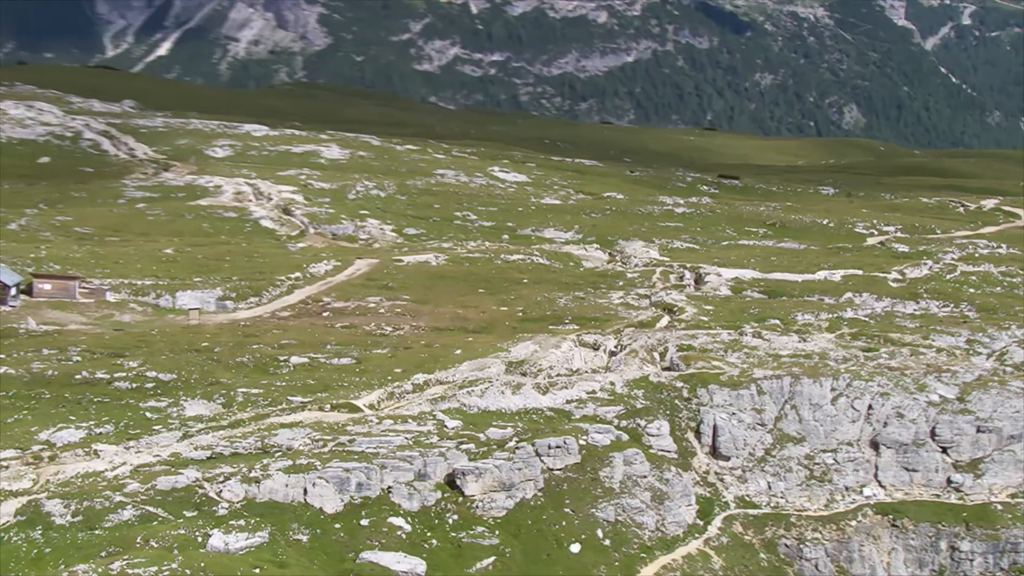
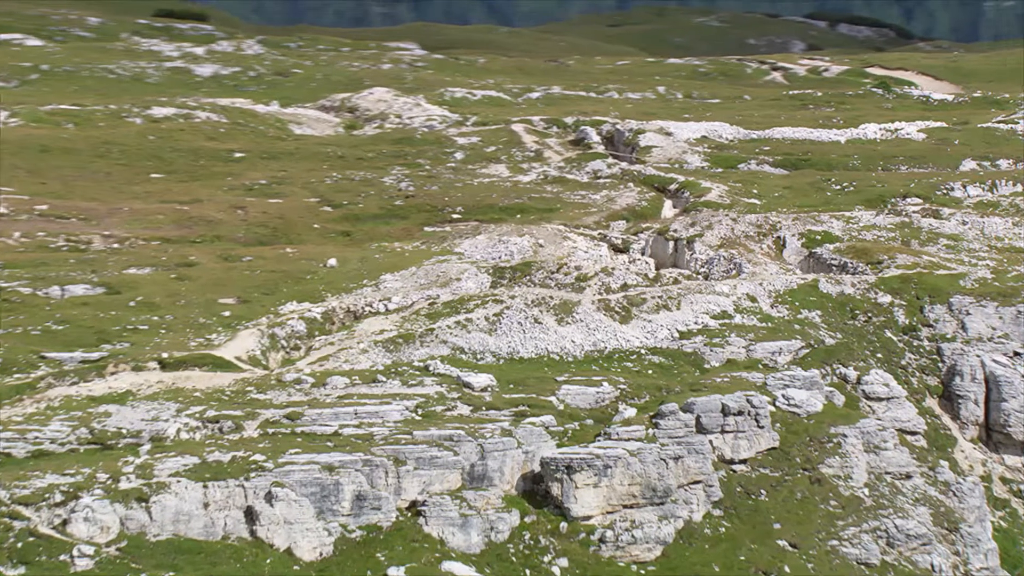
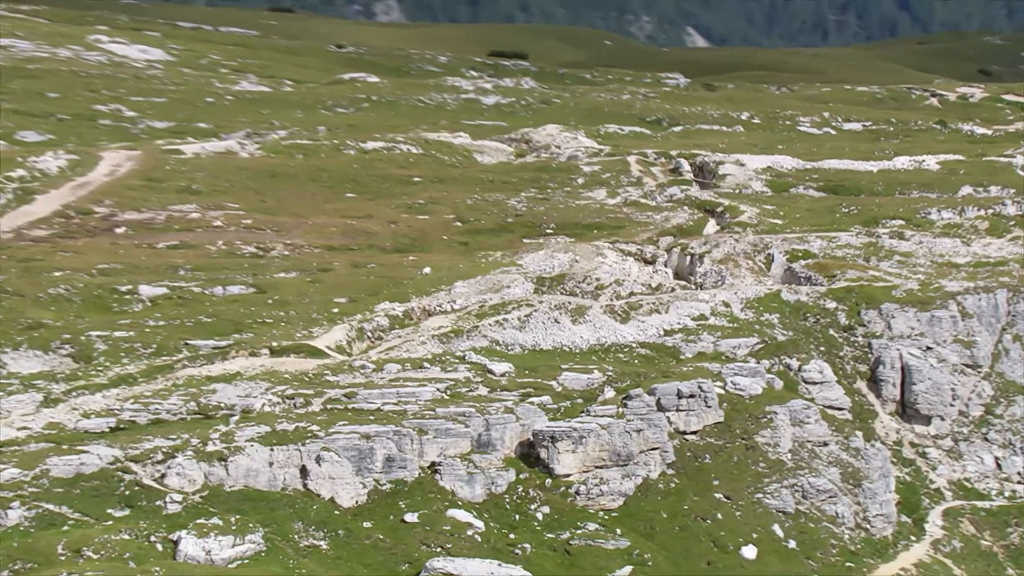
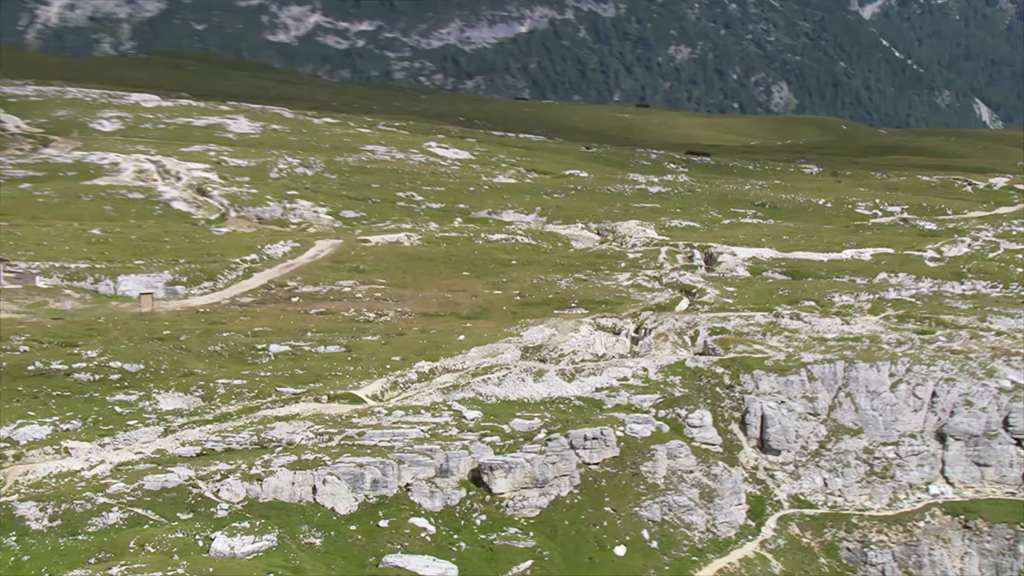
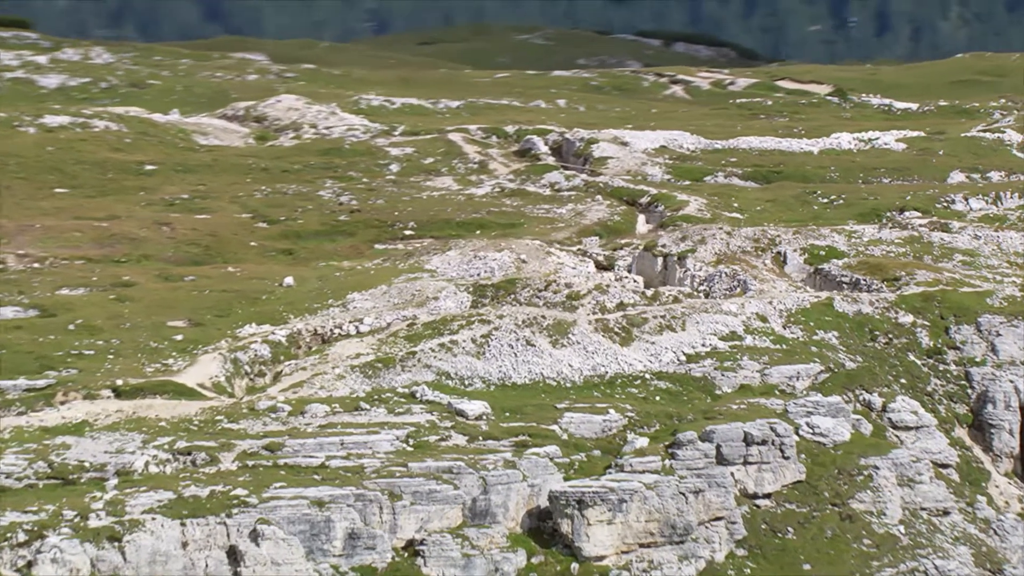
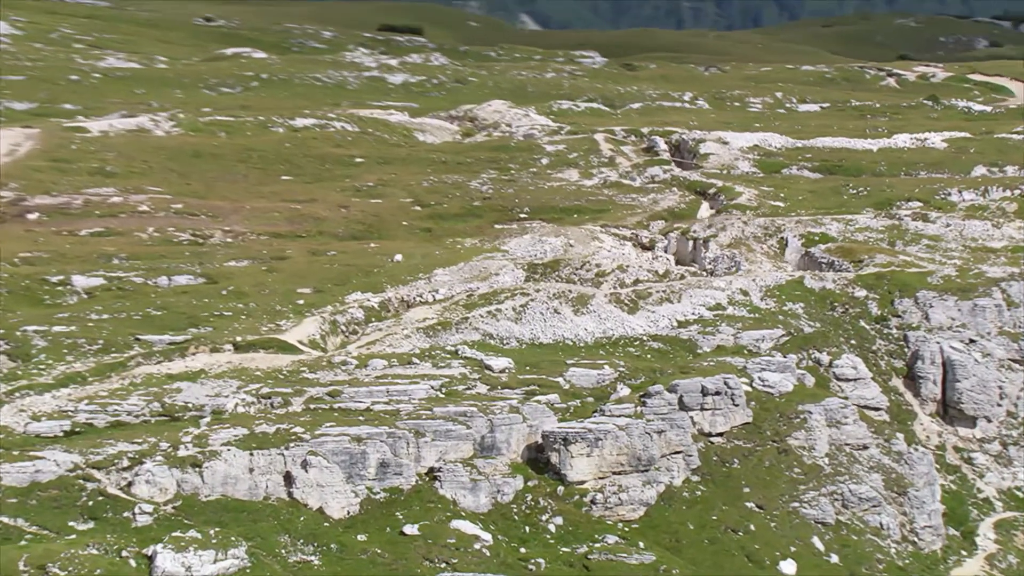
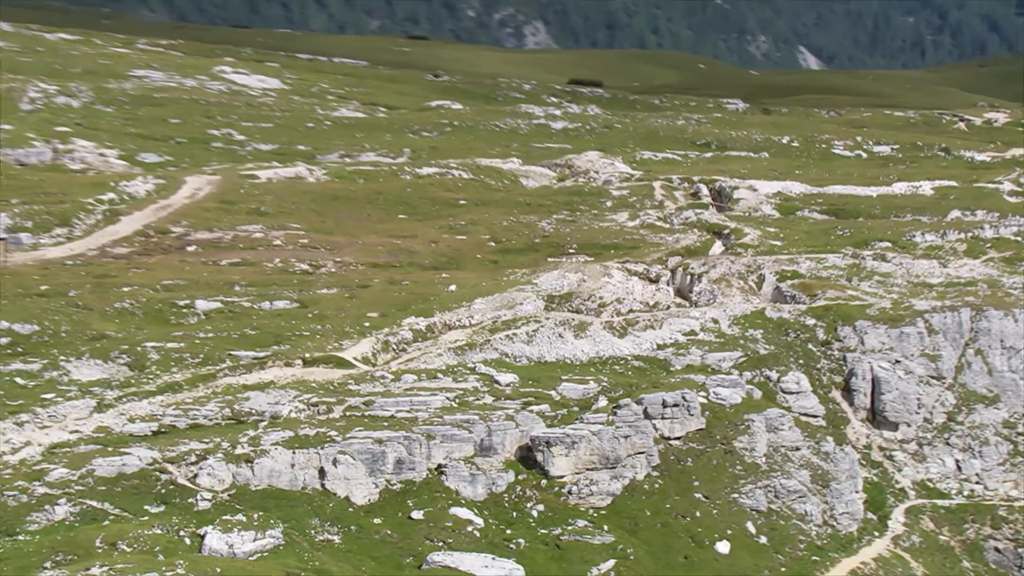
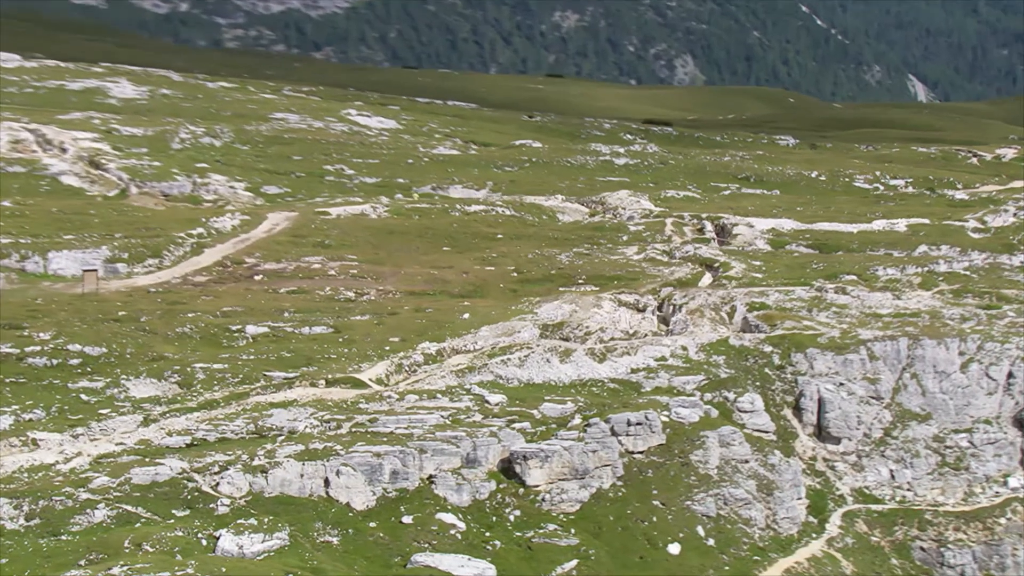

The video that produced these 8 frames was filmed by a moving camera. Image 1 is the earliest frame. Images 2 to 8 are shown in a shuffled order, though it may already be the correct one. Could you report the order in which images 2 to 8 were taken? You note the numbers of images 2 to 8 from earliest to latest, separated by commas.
4, 8, 7, 3, 6, 2, 5
